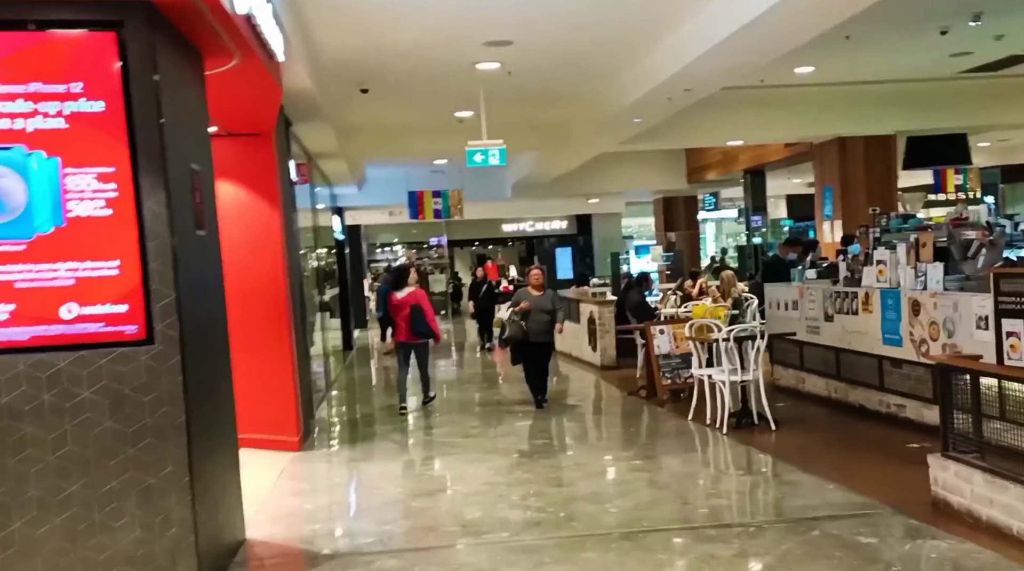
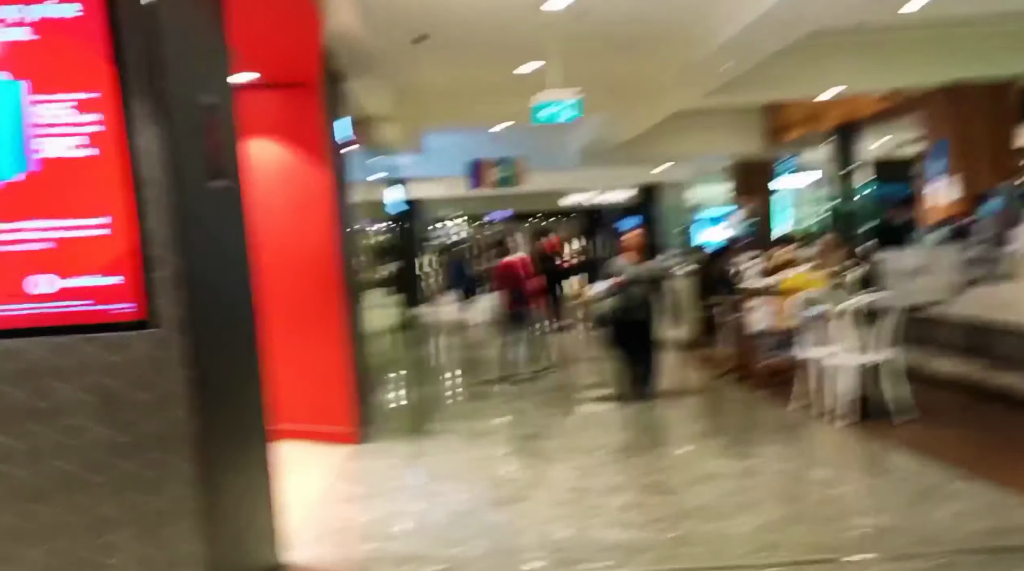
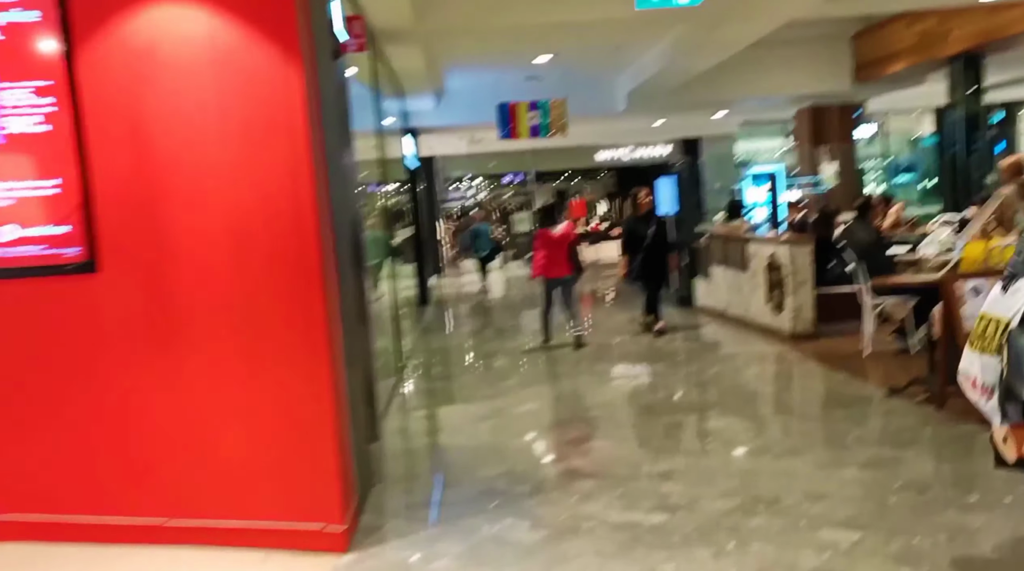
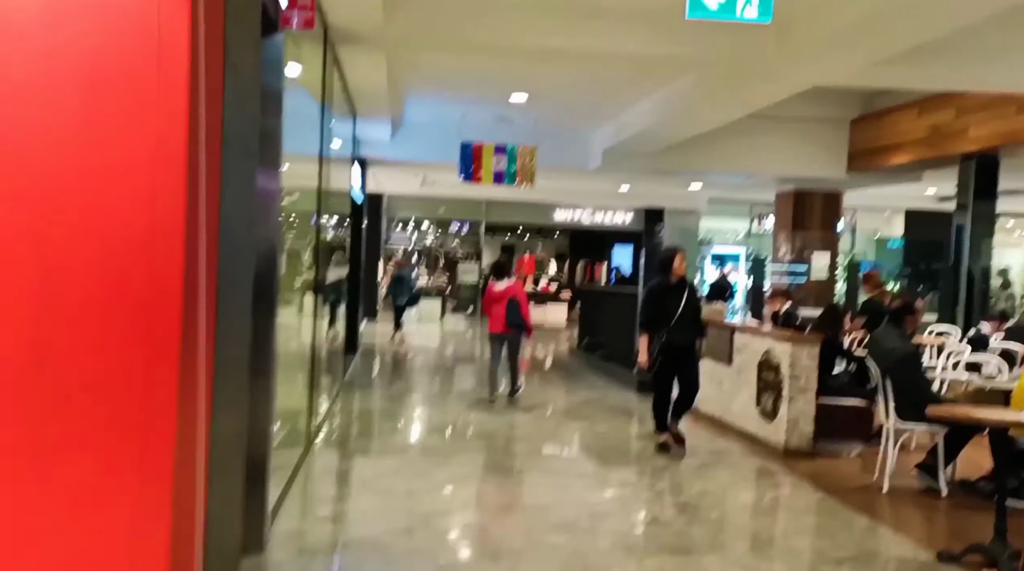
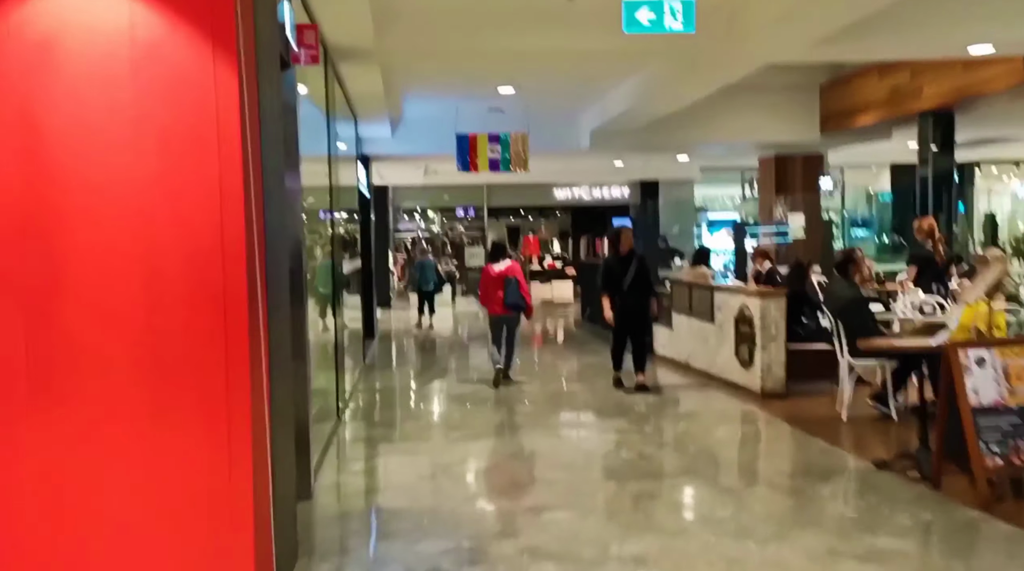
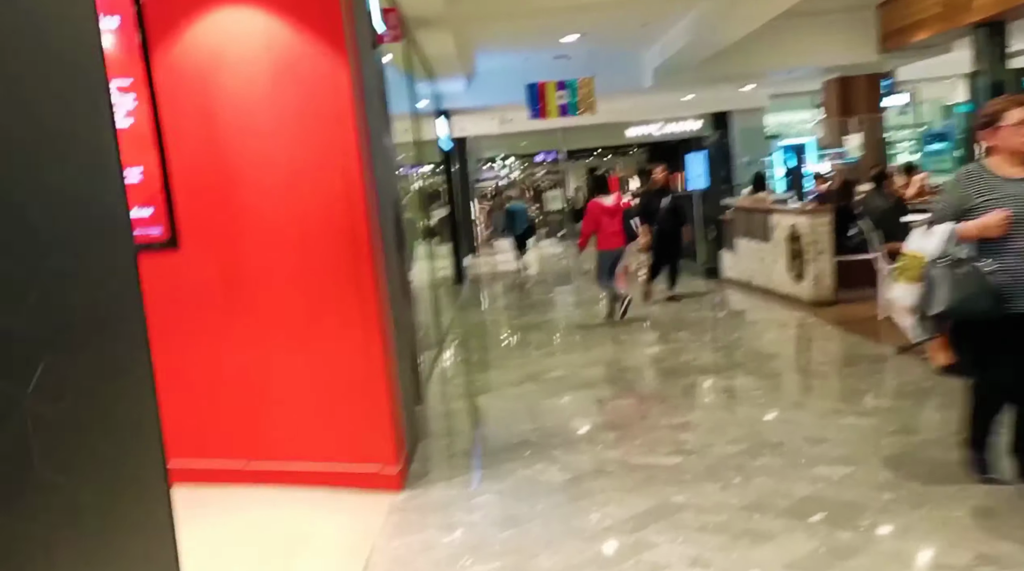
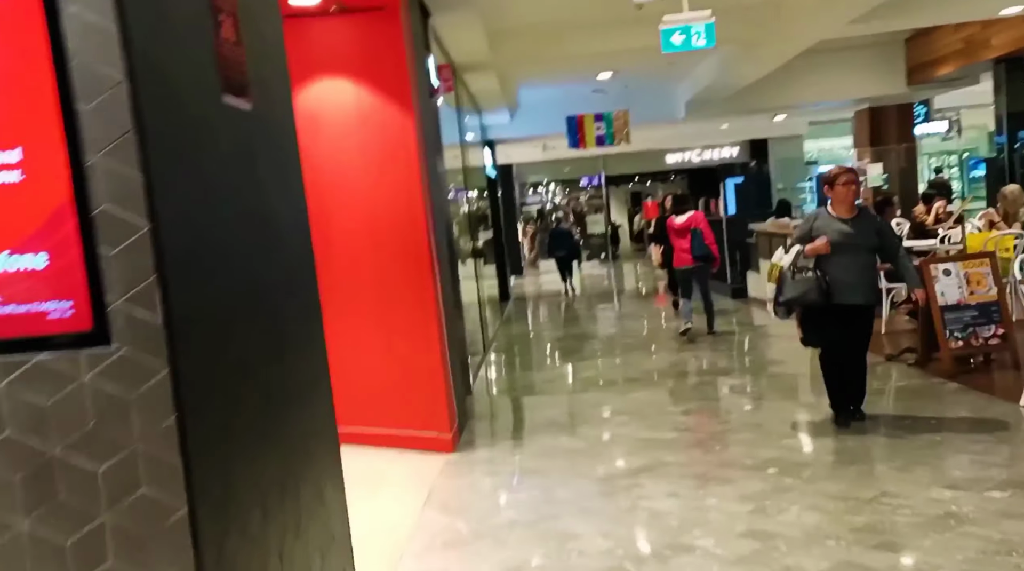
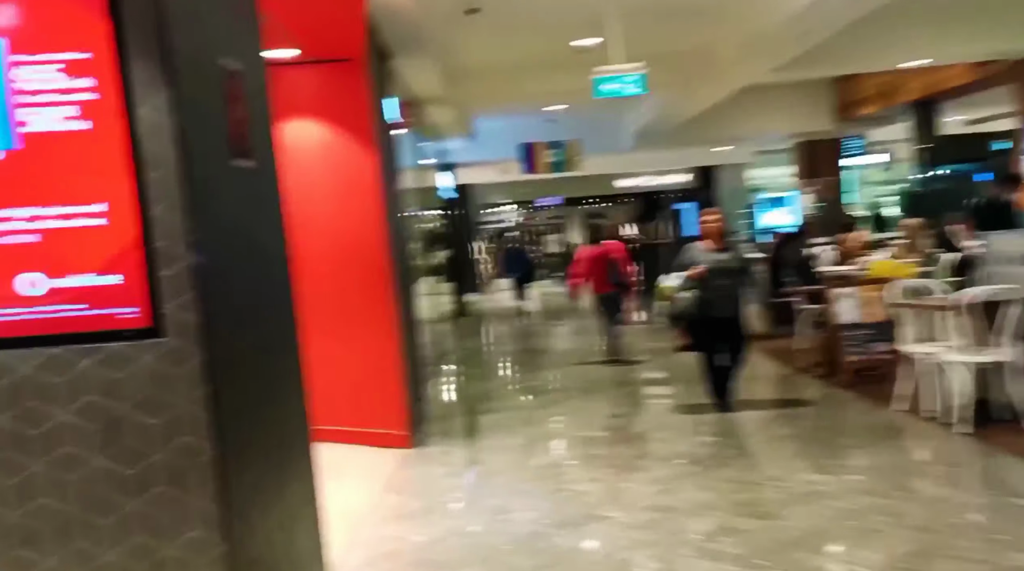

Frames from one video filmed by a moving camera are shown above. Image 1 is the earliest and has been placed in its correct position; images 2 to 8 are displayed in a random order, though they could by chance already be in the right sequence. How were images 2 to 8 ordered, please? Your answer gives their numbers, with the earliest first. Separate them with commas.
2, 8, 7, 6, 3, 5, 4
